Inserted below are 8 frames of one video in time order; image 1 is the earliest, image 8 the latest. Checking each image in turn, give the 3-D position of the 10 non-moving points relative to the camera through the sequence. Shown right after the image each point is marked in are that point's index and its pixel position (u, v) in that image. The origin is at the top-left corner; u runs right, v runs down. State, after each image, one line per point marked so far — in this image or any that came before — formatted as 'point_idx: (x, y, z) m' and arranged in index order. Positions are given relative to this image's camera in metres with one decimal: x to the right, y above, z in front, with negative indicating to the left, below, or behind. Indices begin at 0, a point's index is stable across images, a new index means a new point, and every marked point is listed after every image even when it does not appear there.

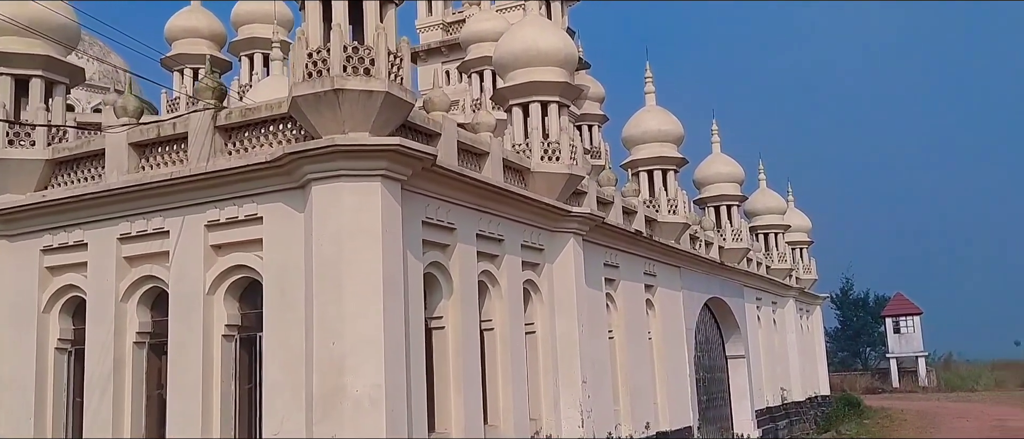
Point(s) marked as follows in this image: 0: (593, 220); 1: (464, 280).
0: (+1.1, 0.0, +12.7) m
1: (-0.5, -0.7, +10.0) m
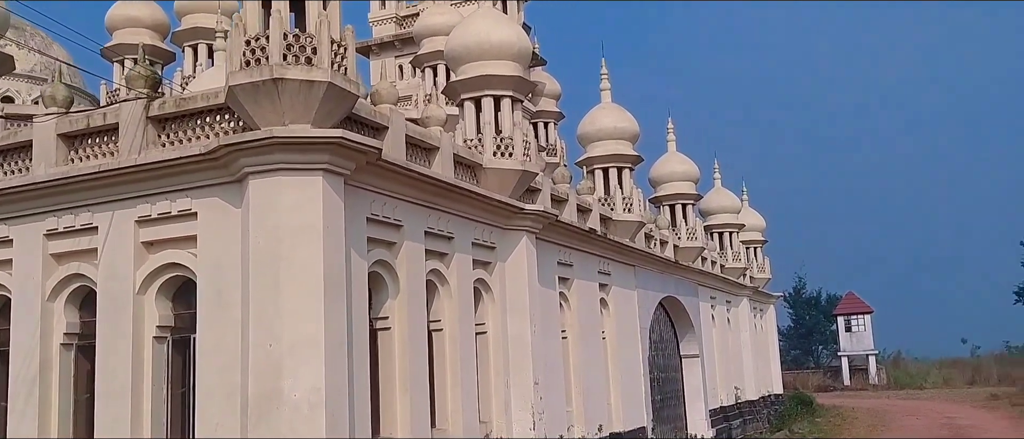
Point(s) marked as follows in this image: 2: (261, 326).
0: (+0.4, 0.0, +12.4) m
1: (-1.1, -0.6, +9.7) m
2: (-2.1, -0.9, +7.8) m
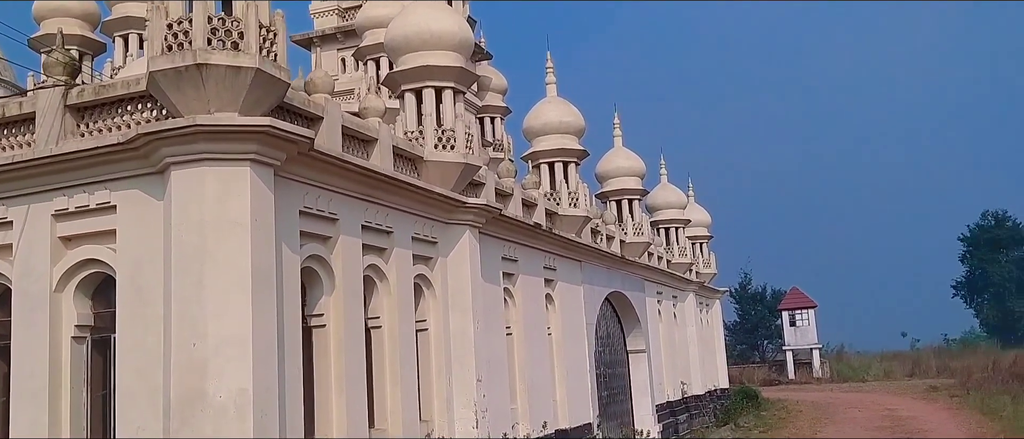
0: (-0.3, +0.1, +12.1) m
1: (-1.7, -0.6, +9.3) m
2: (-2.6, -0.8, +7.4) m
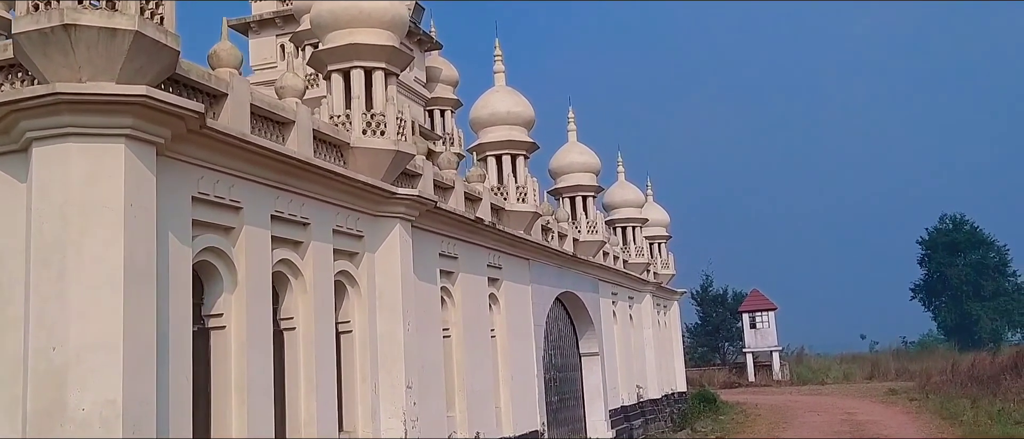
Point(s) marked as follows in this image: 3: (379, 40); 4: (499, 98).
0: (-1.1, +0.2, +11.2) m
1: (-2.4, -0.5, +8.4) m
2: (-3.3, -0.7, +6.4) m
3: (-1.6, +2.2, +11.1) m
4: (-0.2, +2.2, +16.6) m
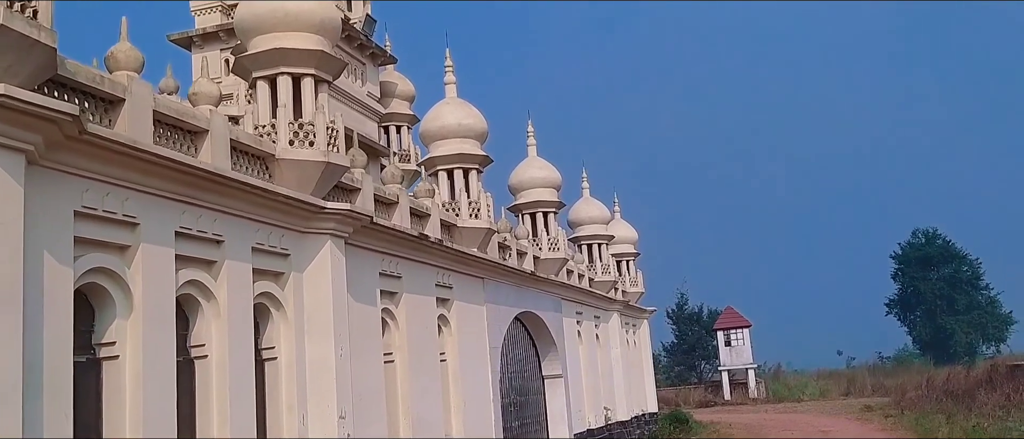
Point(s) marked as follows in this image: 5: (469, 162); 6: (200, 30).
0: (-1.8, 0.0, +10.4) m
1: (-3.0, -0.6, +7.5) m
2: (-3.8, -0.8, +5.5) m
3: (-2.3, +2.0, +10.4) m
4: (-1.1, +1.9, +15.9) m
5: (-0.7, +1.0, +15.7) m
6: (-6.2, +3.8, +18.3) m
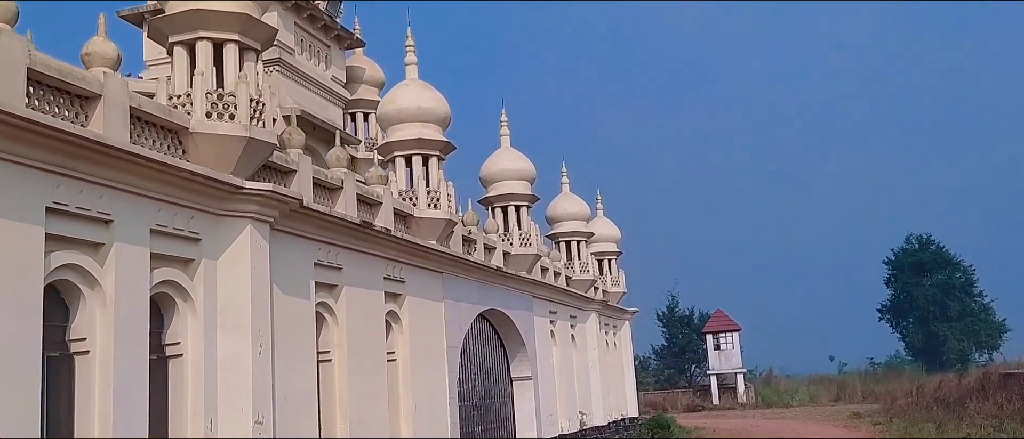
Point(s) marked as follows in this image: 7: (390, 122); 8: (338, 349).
0: (-2.4, +0.2, +9.4) m
1: (-3.5, -0.4, +6.5) m
2: (-4.4, -0.6, +4.5) m
3: (-2.9, +2.2, +9.4) m
4: (-1.6, +2.1, +14.8) m
5: (-1.3, +1.1, +14.7) m
6: (-6.8, +4.0, +17.3) m
7: (-2.0, +1.6, +14.9) m
8: (-2.1, -1.6, +11.2) m
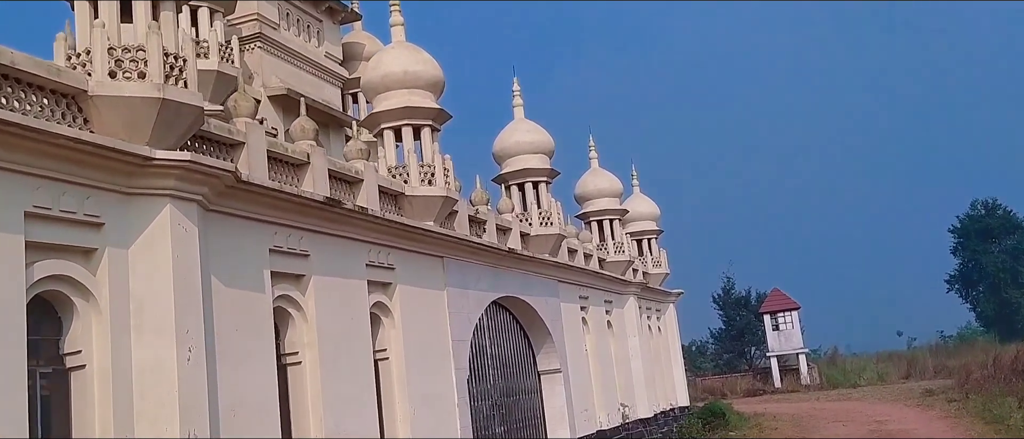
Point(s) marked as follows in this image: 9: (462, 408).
0: (-2.6, +0.4, +7.8) m
1: (-3.9, -0.3, +5.0) m
2: (-4.8, -0.6, +3.0) m
3: (-3.2, +2.3, +7.8) m
4: (-1.7, +2.3, +13.2) m
5: (-1.3, +1.4, +13.0) m
6: (-6.8, +4.0, +15.9) m
7: (-1.9, +1.8, +13.2) m
8: (-2.1, -1.4, +9.6) m
9: (-0.7, -2.6, +12.5) m
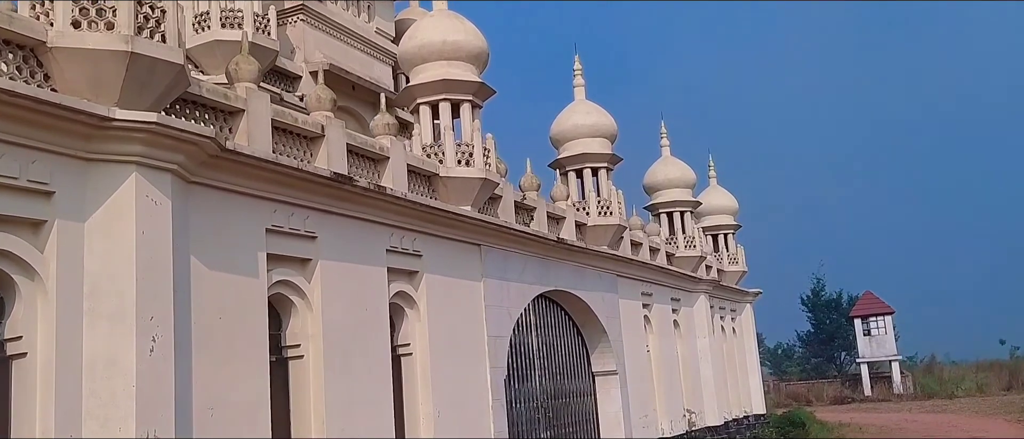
0: (-2.5, +0.6, +6.8) m
1: (-4.0, -0.1, +4.2) m
2: (-5.1, -0.4, +2.3) m
3: (-3.0, +2.5, +6.9) m
4: (-1.0, +2.6, +12.1) m
5: (-0.7, +1.6, +11.9) m
6: (-5.8, +4.4, +15.3) m
7: (-1.3, +2.1, +12.2) m
8: (-1.9, -1.1, +8.6) m
9: (-0.2, -2.4, +11.4) m
